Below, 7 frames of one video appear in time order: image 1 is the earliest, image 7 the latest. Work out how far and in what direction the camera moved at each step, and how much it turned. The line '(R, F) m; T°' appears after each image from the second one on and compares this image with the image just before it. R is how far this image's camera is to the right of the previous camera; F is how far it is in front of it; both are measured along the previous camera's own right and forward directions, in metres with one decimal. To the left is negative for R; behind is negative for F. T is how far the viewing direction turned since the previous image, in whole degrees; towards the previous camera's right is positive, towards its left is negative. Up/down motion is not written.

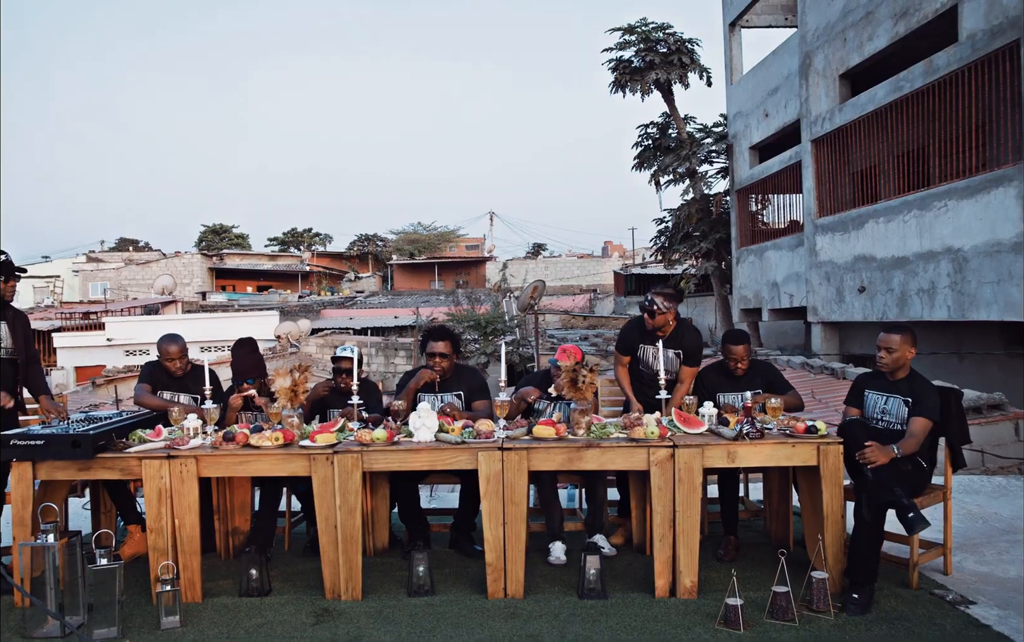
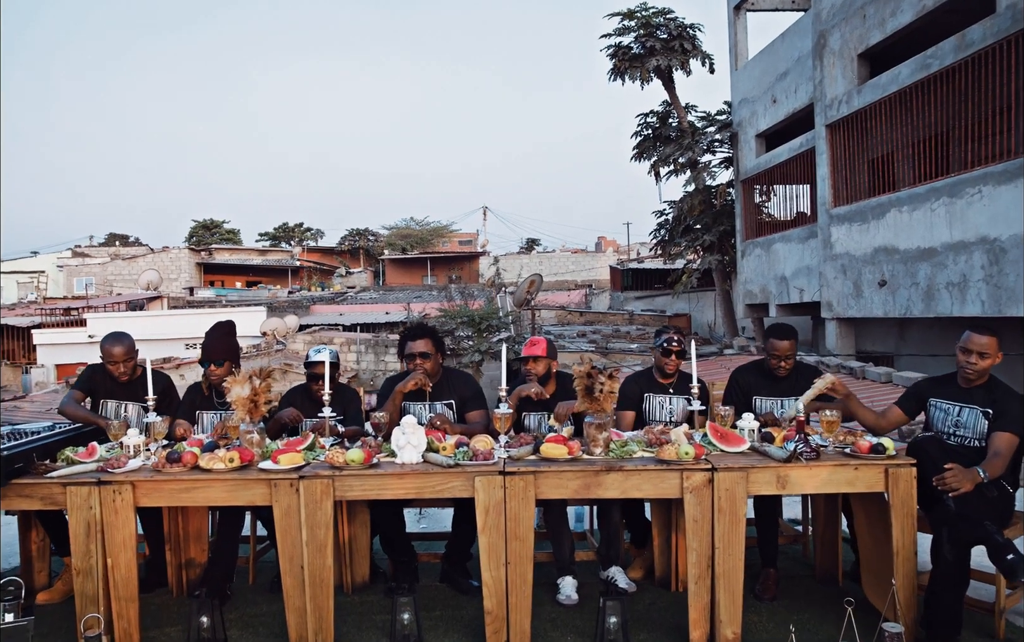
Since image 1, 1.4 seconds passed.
(0.0, +0.7) m; 0°
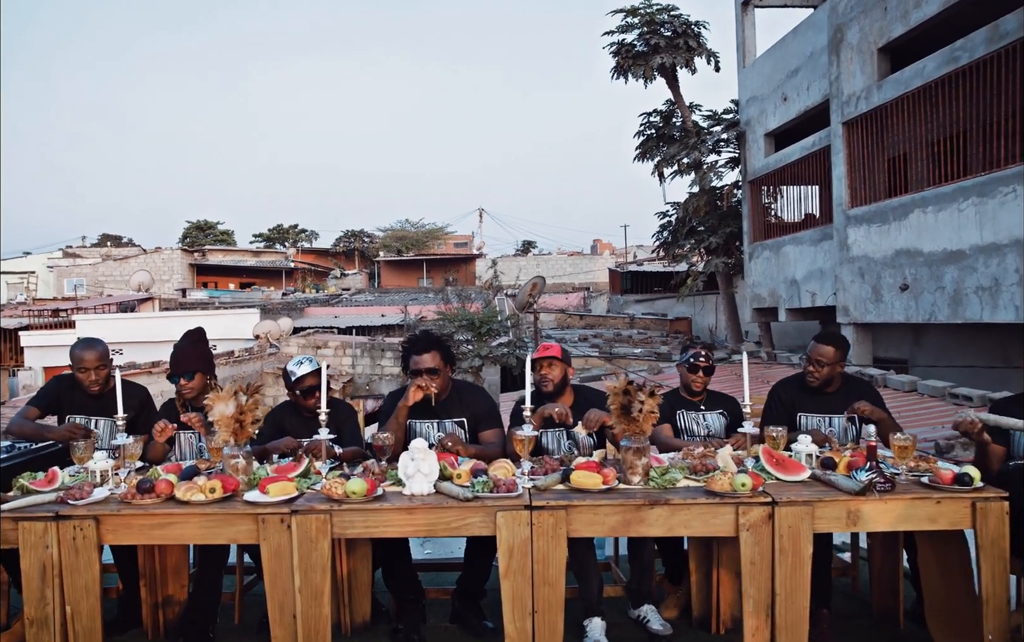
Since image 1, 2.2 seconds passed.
(-0.1, +0.5) m; 0°
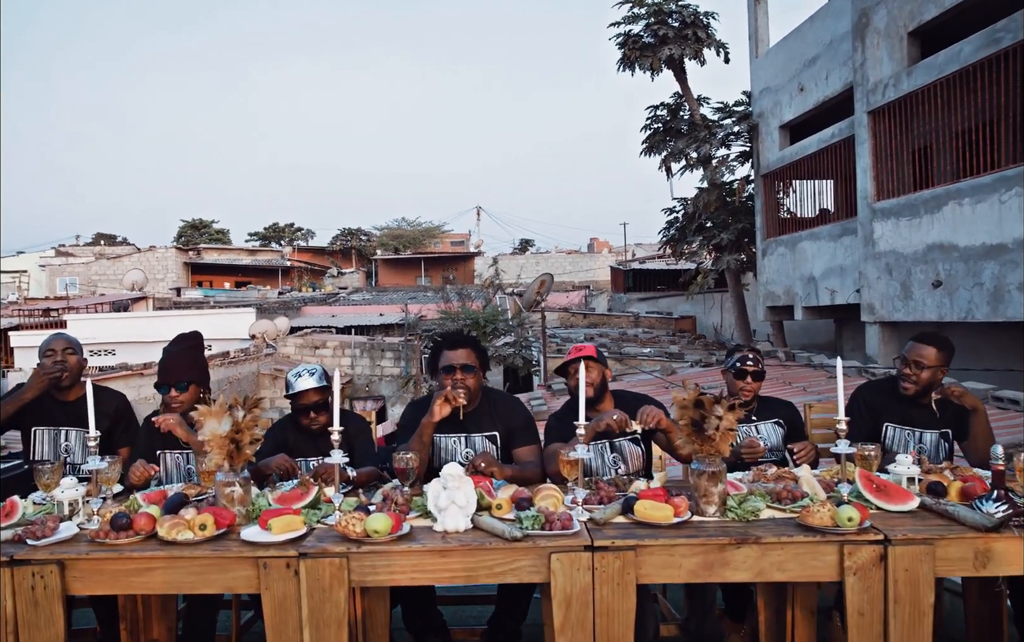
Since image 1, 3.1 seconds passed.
(-0.2, +0.5) m; 0°
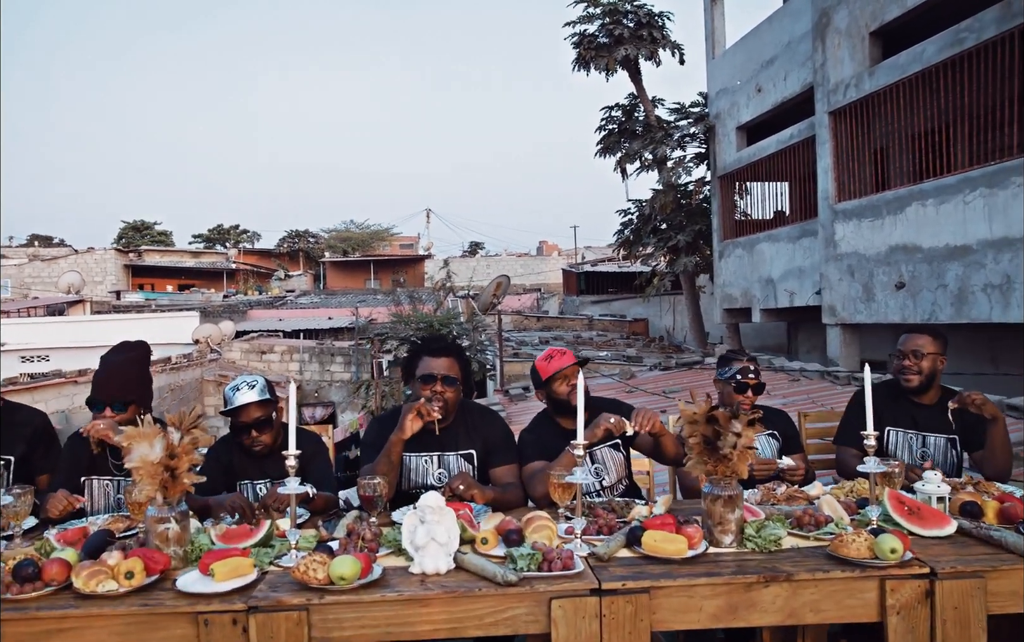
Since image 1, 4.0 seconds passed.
(-0.1, +0.4) m; +3°
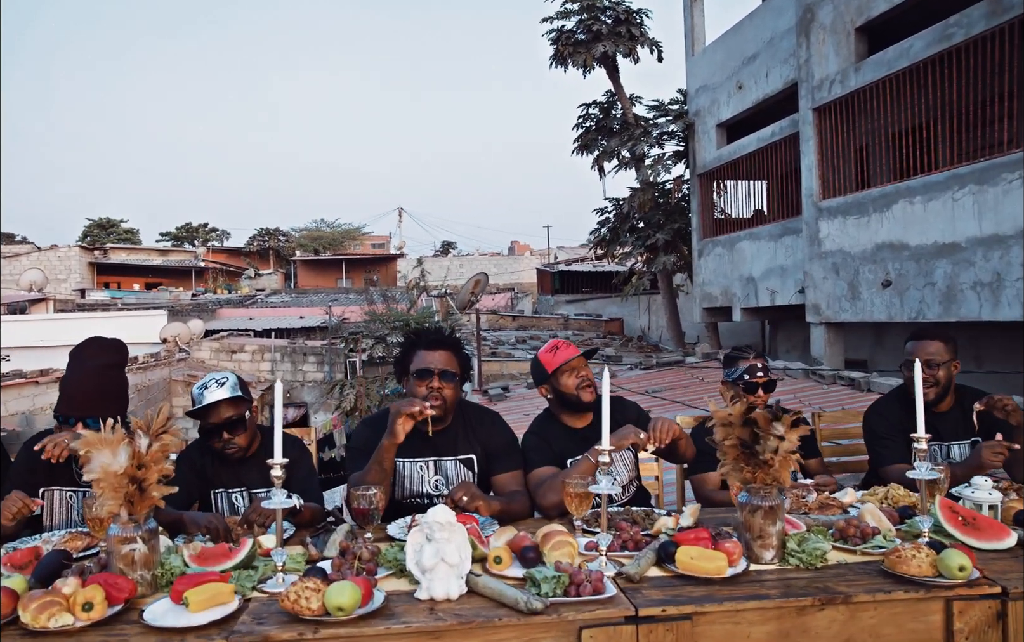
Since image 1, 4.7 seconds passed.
(-0.1, +0.3) m; +2°
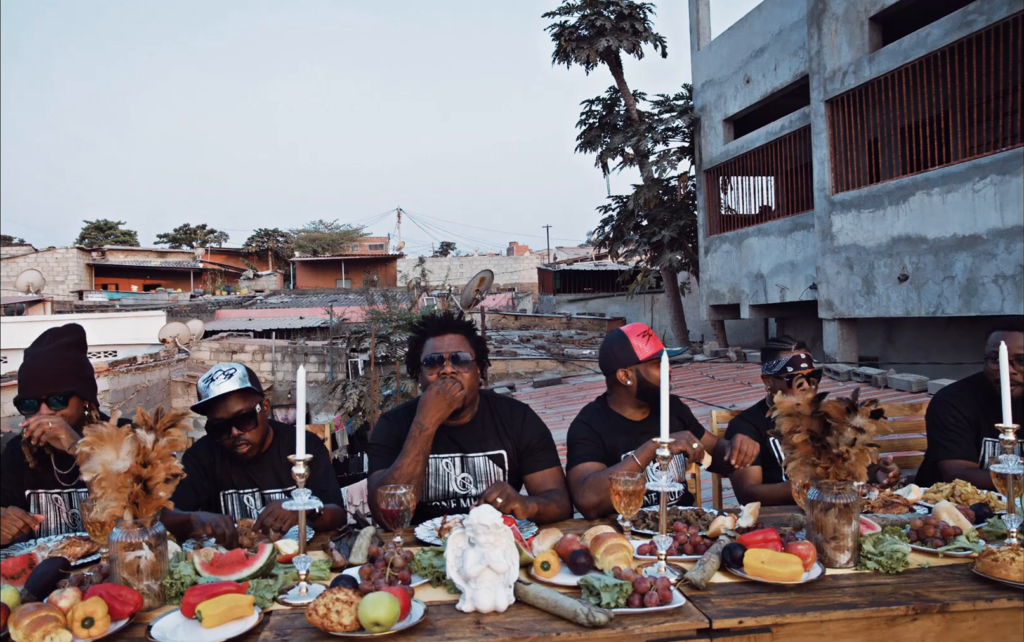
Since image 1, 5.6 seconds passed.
(-0.1, +0.2) m; 0°
